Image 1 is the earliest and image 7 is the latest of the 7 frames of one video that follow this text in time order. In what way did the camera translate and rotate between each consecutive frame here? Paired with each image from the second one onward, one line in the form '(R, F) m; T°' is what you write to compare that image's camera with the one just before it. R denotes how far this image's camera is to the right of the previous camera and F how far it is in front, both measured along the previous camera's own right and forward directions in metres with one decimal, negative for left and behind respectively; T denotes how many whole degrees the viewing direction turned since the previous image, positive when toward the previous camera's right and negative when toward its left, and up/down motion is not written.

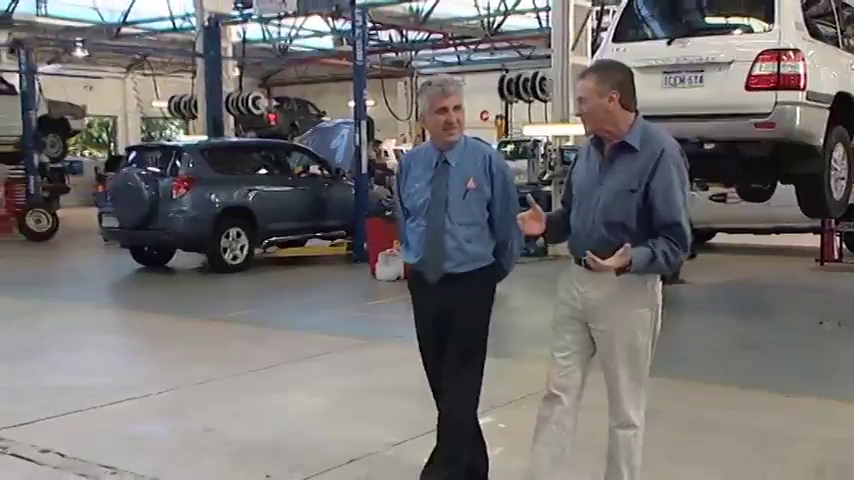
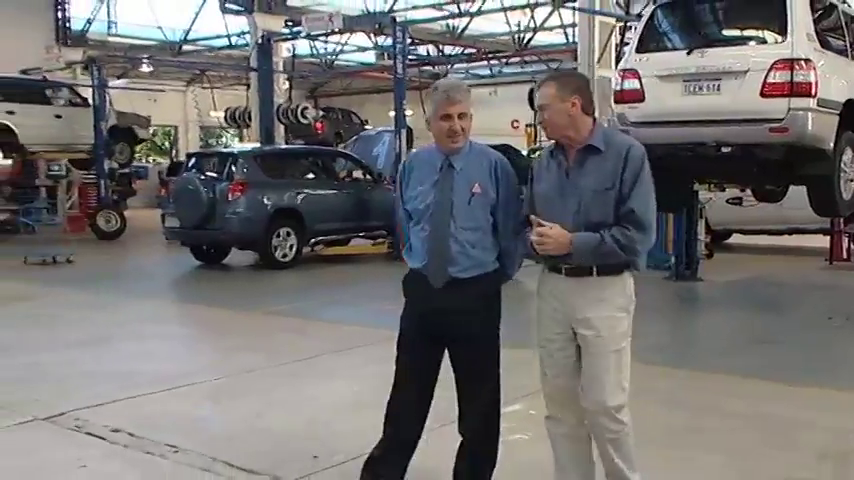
(+0.1, -0.4) m; -3°
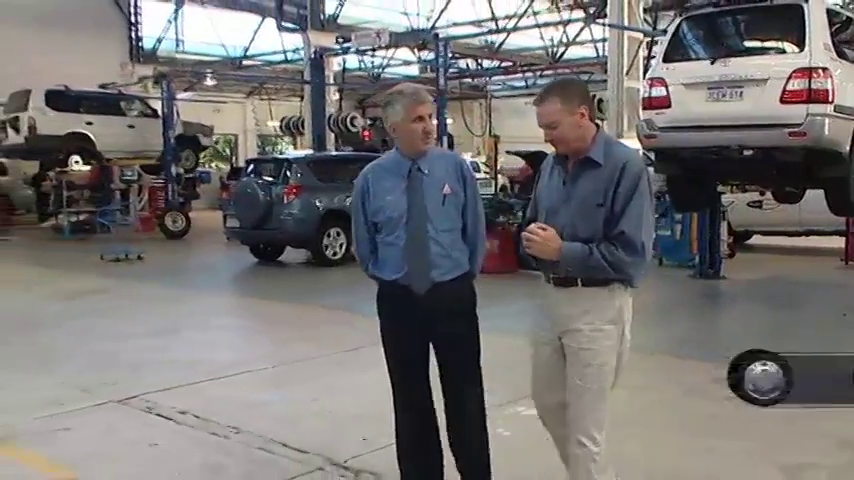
(0.0, -0.5) m; -3°
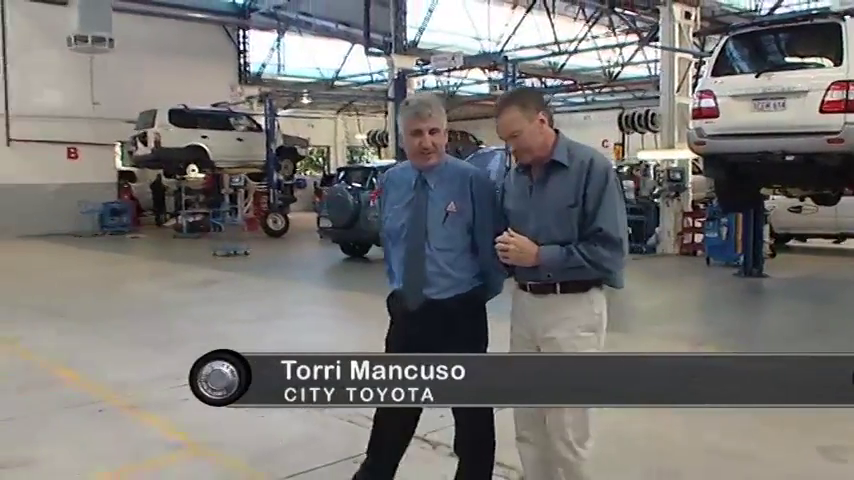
(+0.1, -0.8) m; -6°
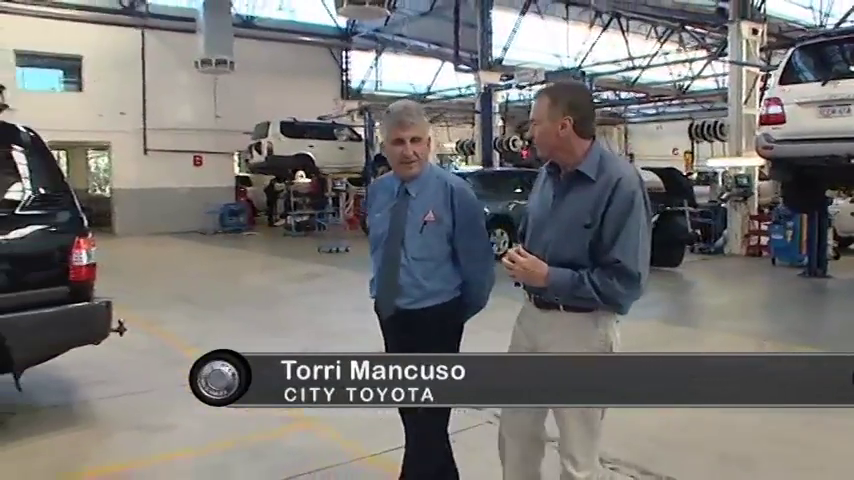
(+0.1, -0.7) m; -7°
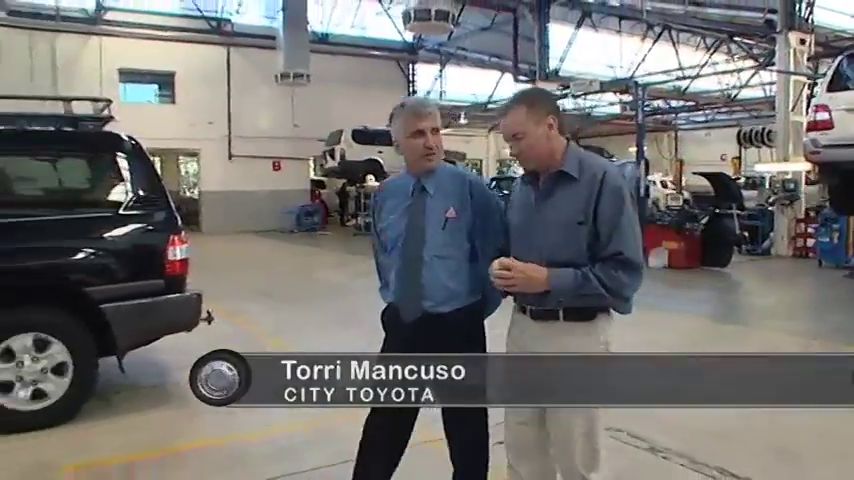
(+0.1, -0.6) m; -5°
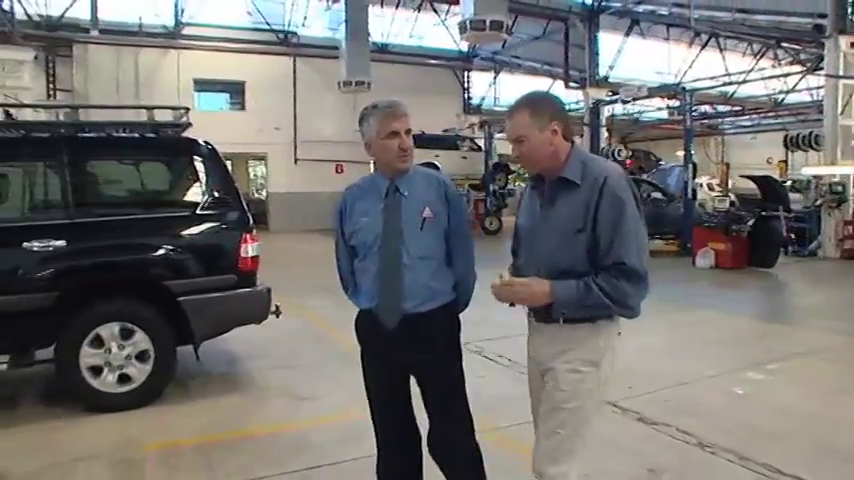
(+0.1, -0.4) m; -5°
